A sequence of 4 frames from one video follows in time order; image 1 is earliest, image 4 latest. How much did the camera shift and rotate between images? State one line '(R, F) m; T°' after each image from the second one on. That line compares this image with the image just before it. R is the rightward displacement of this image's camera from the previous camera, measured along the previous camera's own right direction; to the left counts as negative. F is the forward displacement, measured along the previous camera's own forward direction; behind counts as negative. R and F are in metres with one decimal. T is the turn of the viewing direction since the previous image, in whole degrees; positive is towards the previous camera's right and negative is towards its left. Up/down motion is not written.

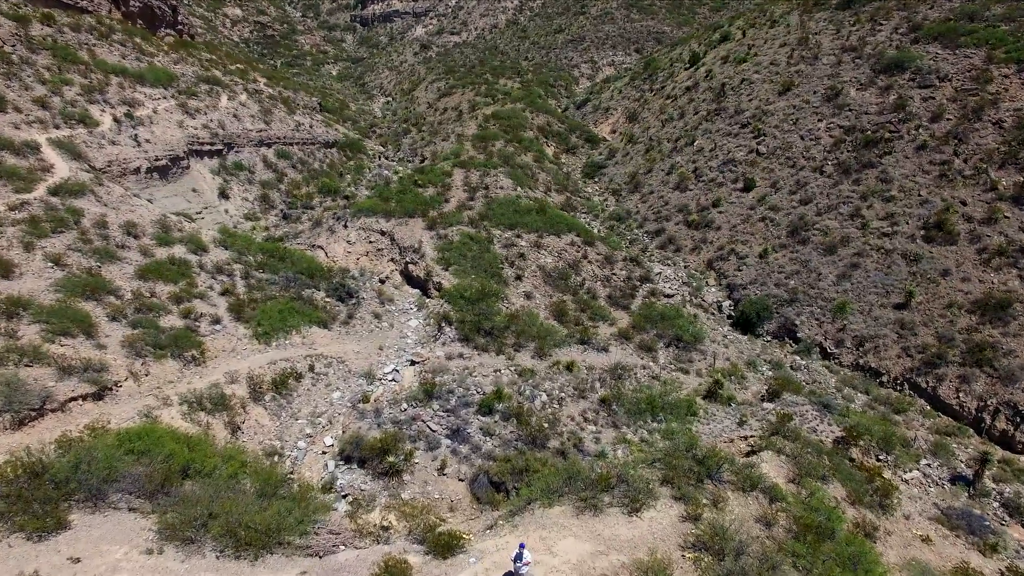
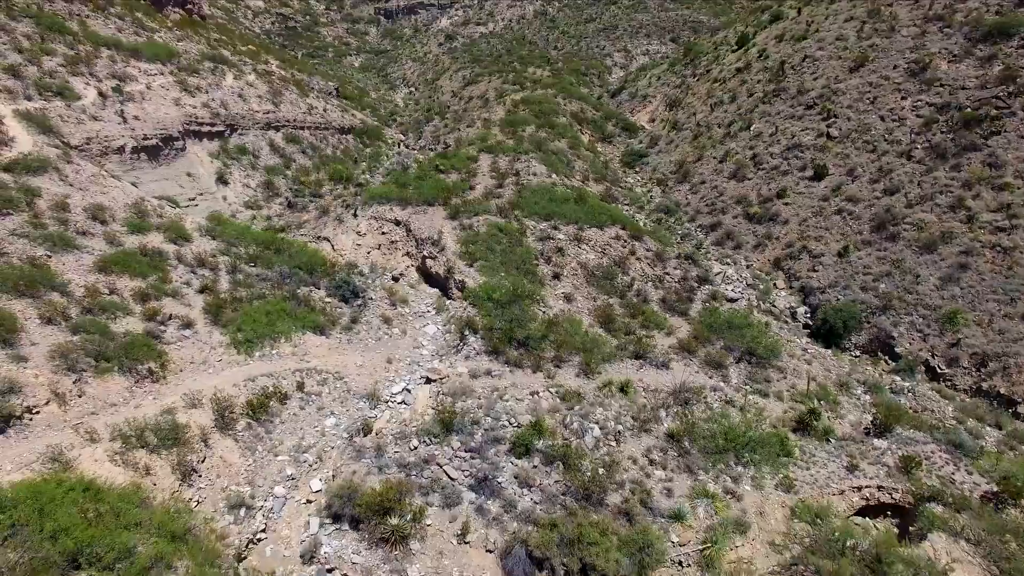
(-0.6, +3.4) m; -2°
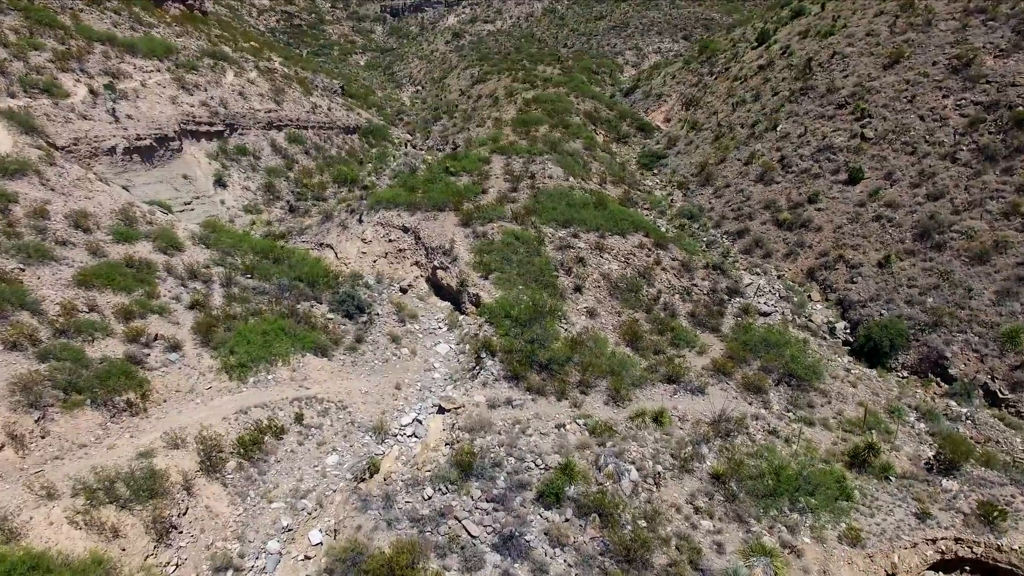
(-0.5, +1.4) m; 0°
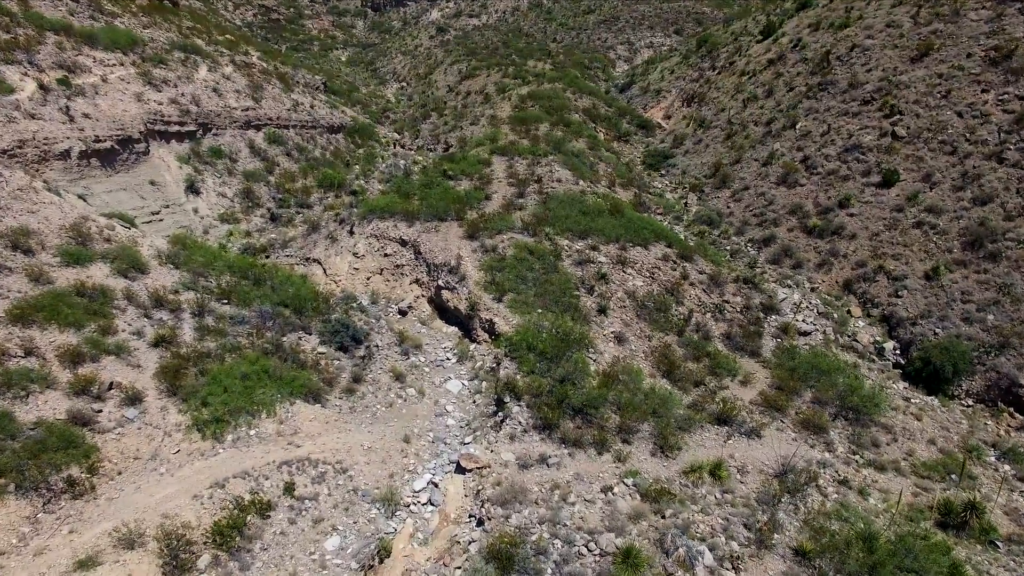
(-1.0, +2.0) m; +2°
